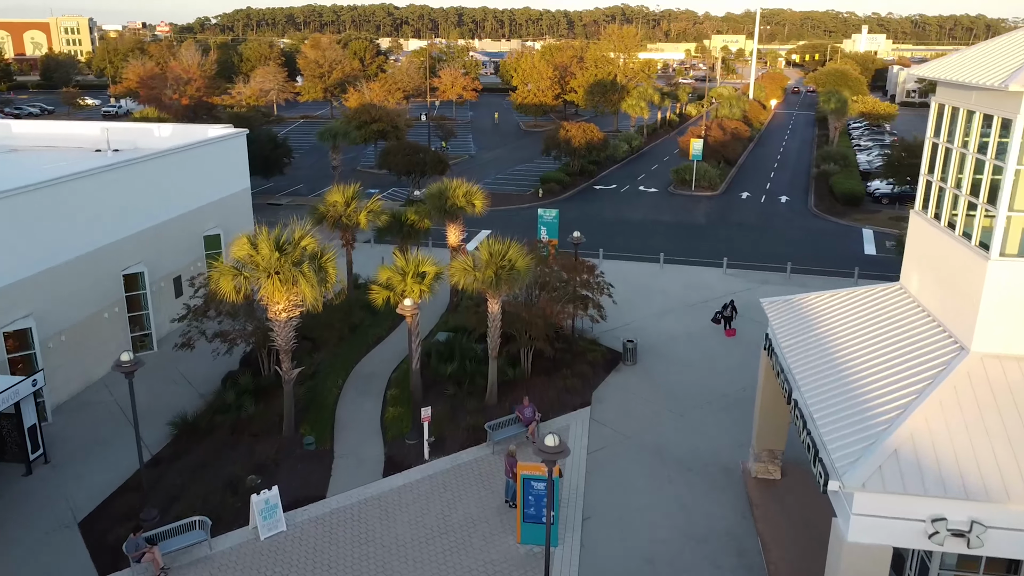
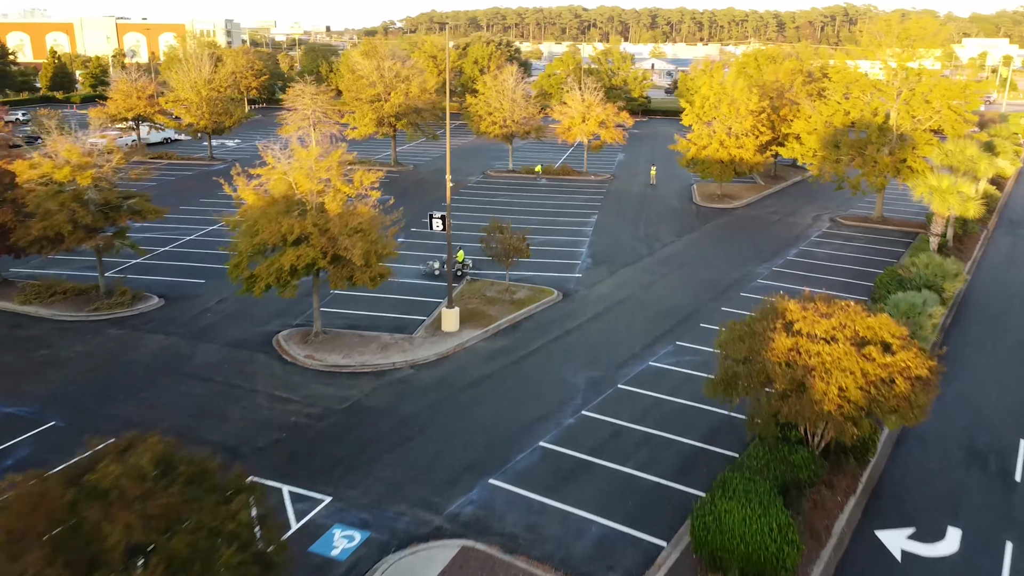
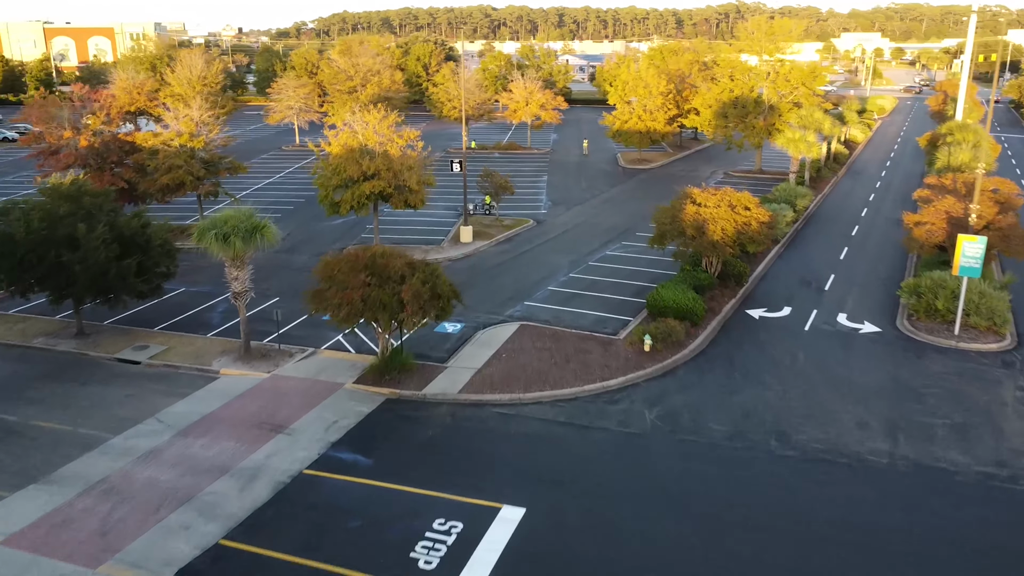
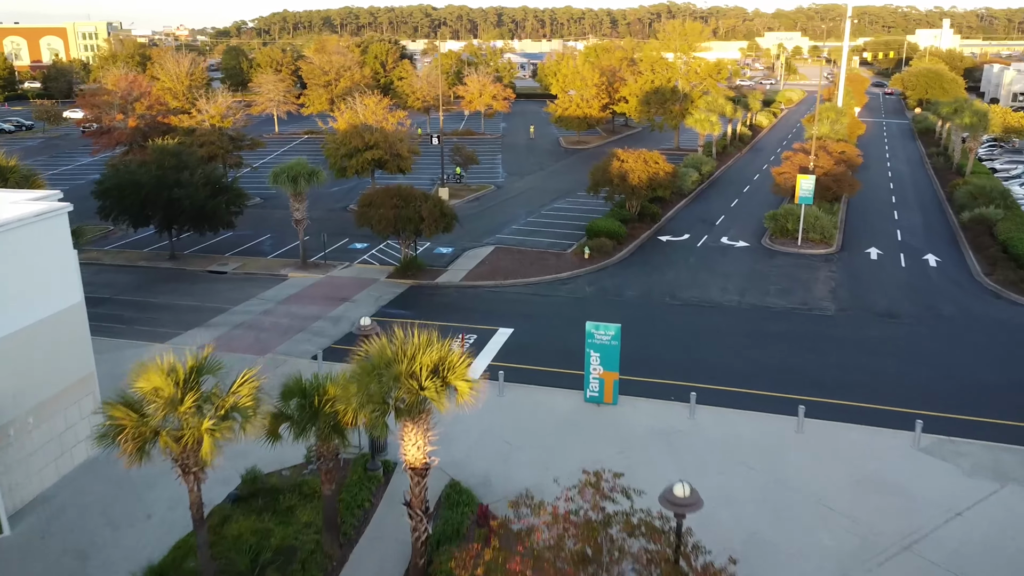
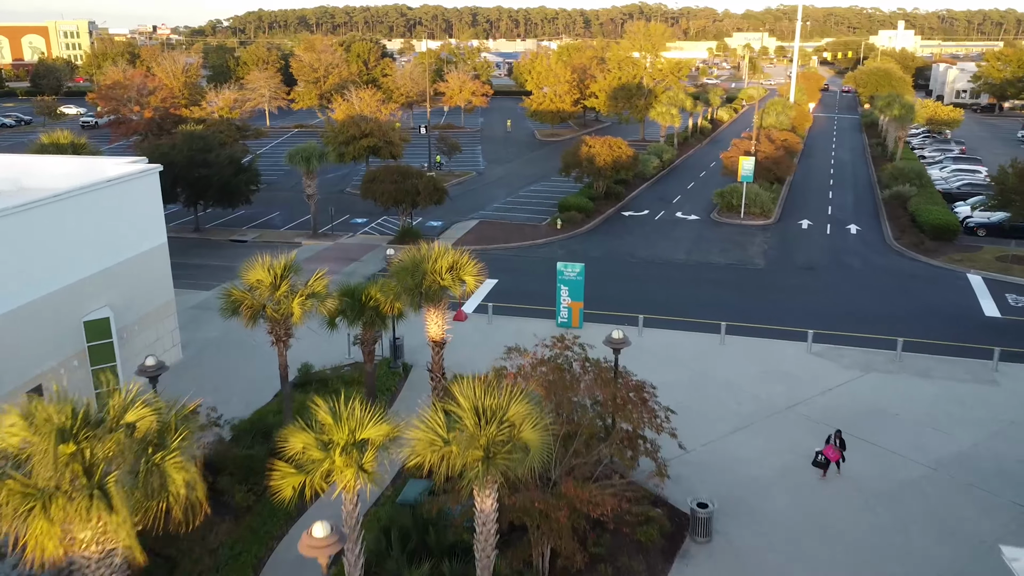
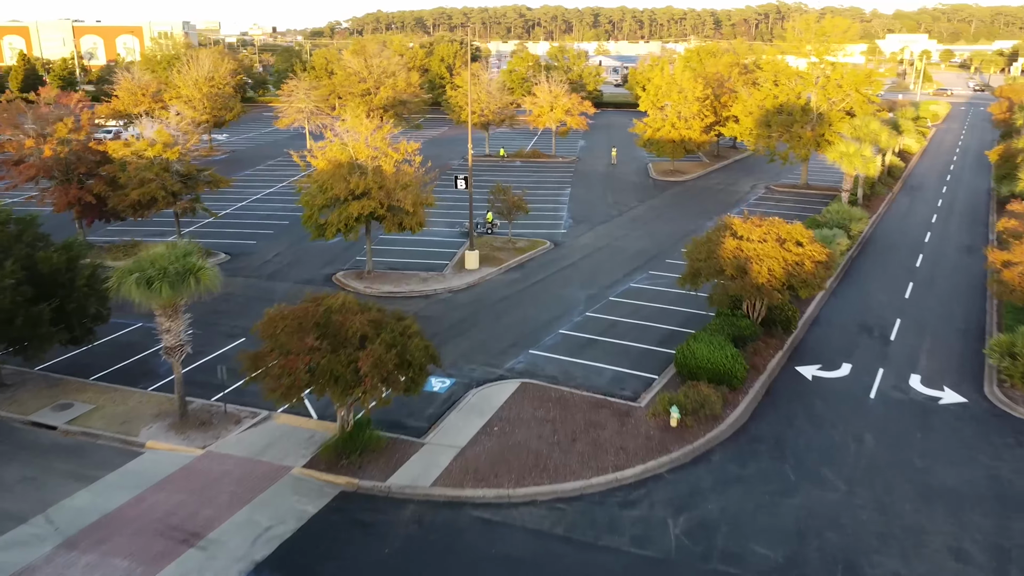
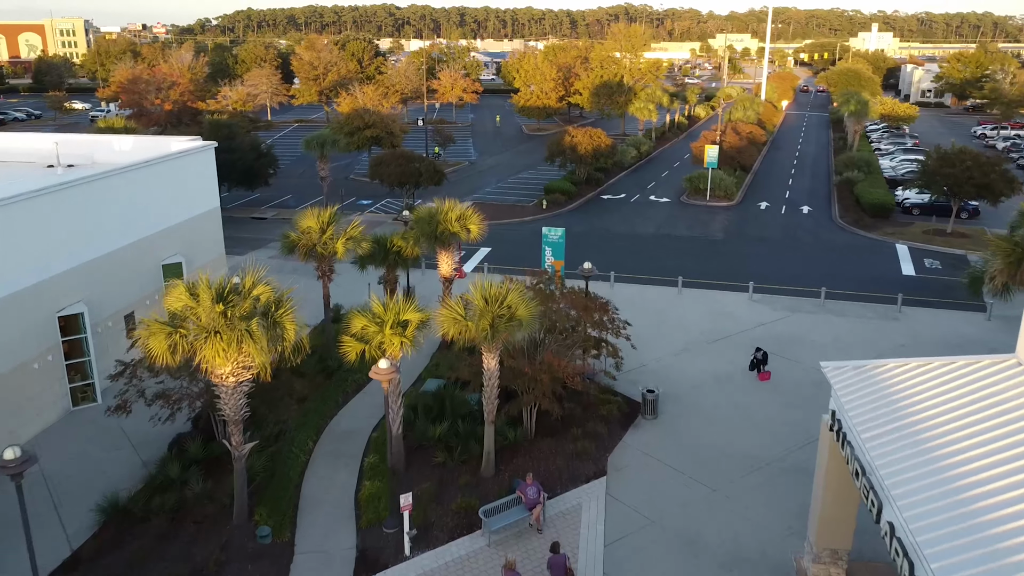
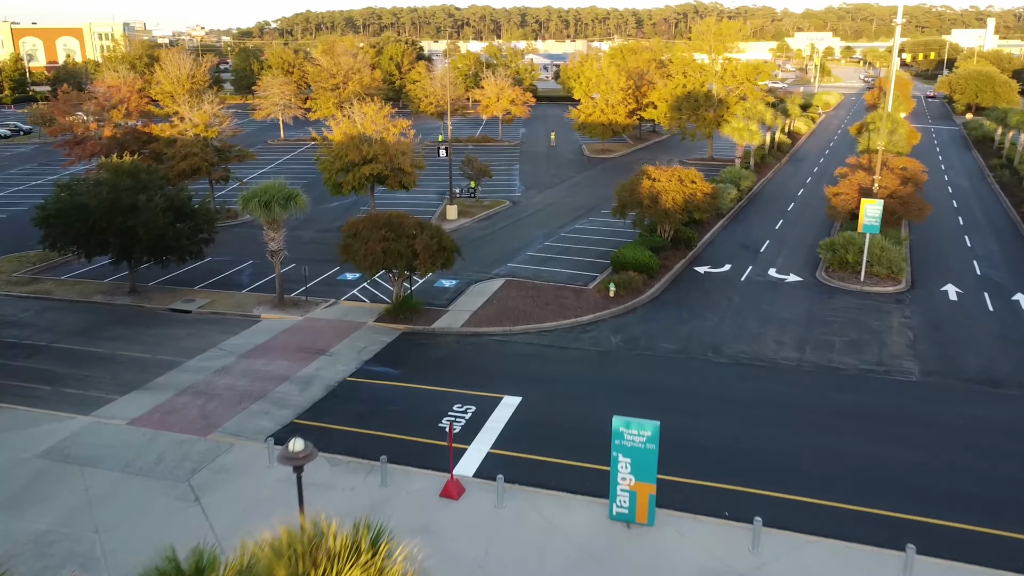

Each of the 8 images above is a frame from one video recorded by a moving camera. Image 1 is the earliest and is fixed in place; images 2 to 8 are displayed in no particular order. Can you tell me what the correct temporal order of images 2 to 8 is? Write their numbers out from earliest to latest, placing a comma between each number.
7, 5, 4, 8, 3, 6, 2
